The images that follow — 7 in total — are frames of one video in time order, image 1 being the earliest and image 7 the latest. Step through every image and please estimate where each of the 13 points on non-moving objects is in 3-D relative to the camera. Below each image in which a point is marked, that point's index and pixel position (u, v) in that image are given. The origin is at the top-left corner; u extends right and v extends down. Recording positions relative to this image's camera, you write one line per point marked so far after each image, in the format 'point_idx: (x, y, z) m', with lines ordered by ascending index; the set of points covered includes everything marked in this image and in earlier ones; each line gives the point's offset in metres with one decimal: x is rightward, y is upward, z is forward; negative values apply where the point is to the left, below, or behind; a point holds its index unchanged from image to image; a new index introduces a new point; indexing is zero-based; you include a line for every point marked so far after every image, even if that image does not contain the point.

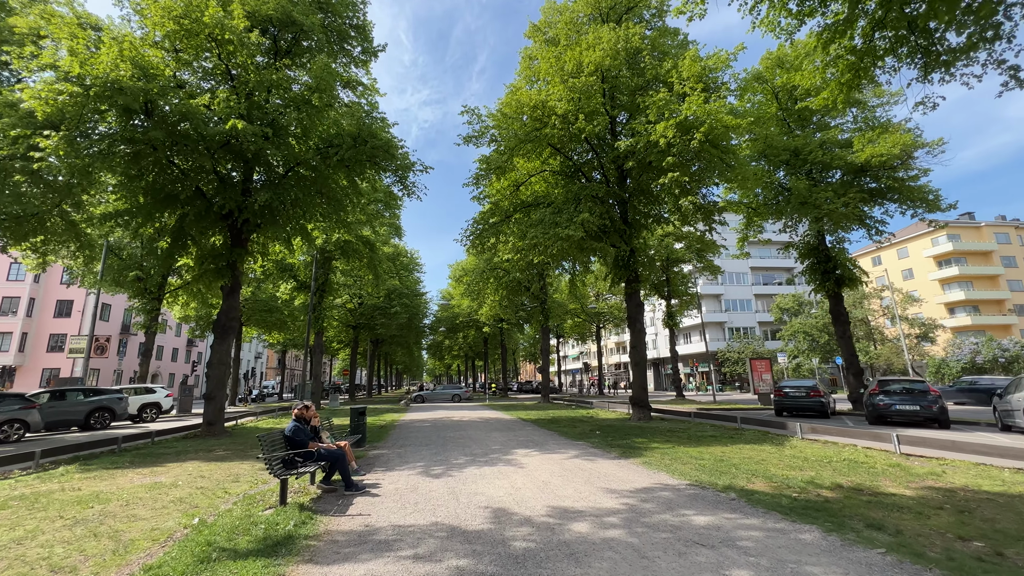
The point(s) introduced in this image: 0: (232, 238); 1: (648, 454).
0: (-9.8, +1.7, +15.6) m
1: (+2.7, -3.3, +8.9) m
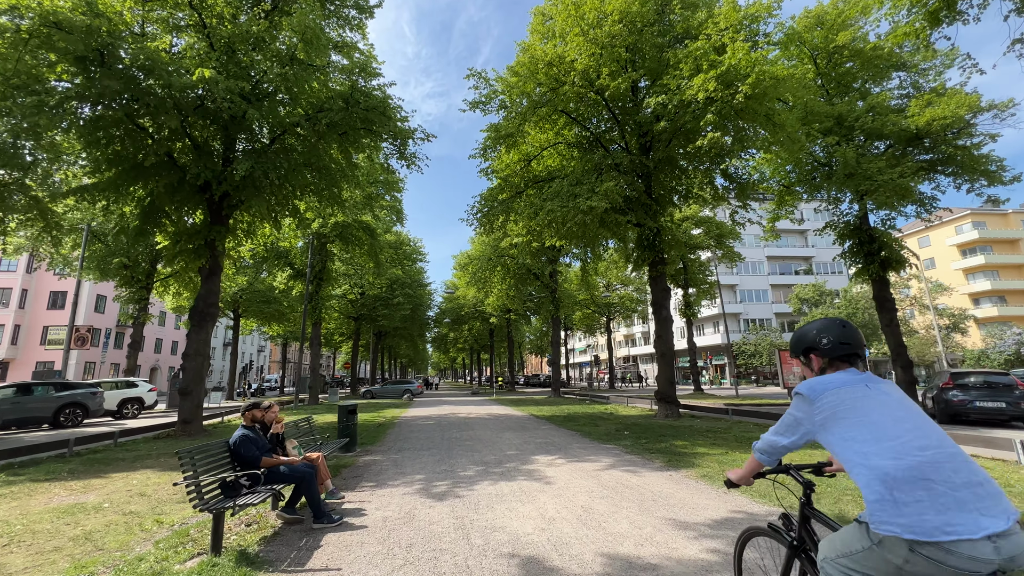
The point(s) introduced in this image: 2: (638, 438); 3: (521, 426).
0: (-9.4, +2.3, +14.0) m
1: (+3.0, -2.8, +7.2) m
2: (+2.8, -3.4, +10.0) m
3: (+0.2, -3.9, +12.7) m
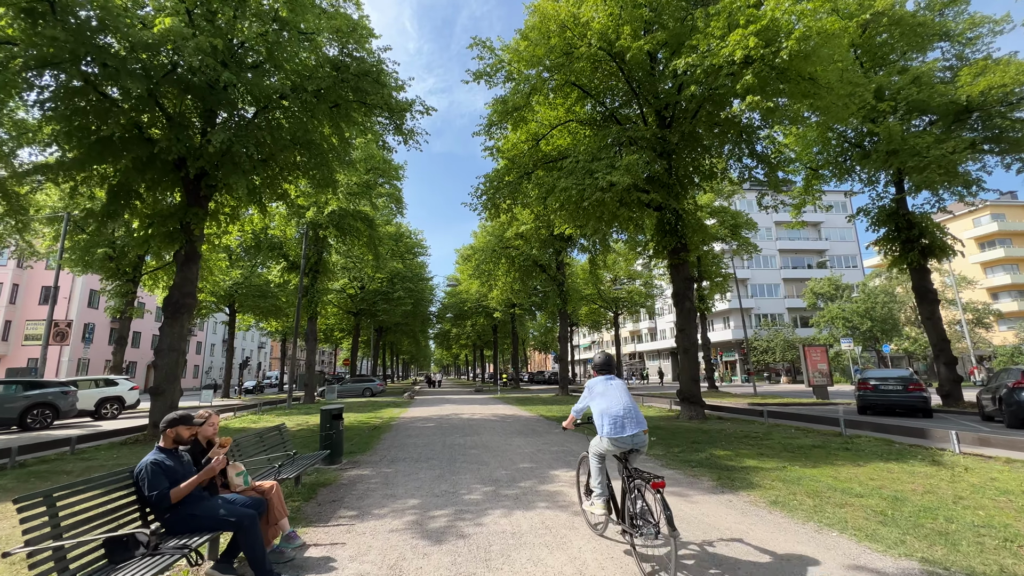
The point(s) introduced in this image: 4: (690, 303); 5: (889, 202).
0: (-9.1, +2.6, +12.7) m
1: (+3.2, -2.5, +5.9) m
2: (+3.0, -3.1, +8.6) m
3: (+0.5, -3.6, +11.4) m
4: (+5.5, -0.5, +14.1) m
5: (+14.2, +3.2, +16.9) m
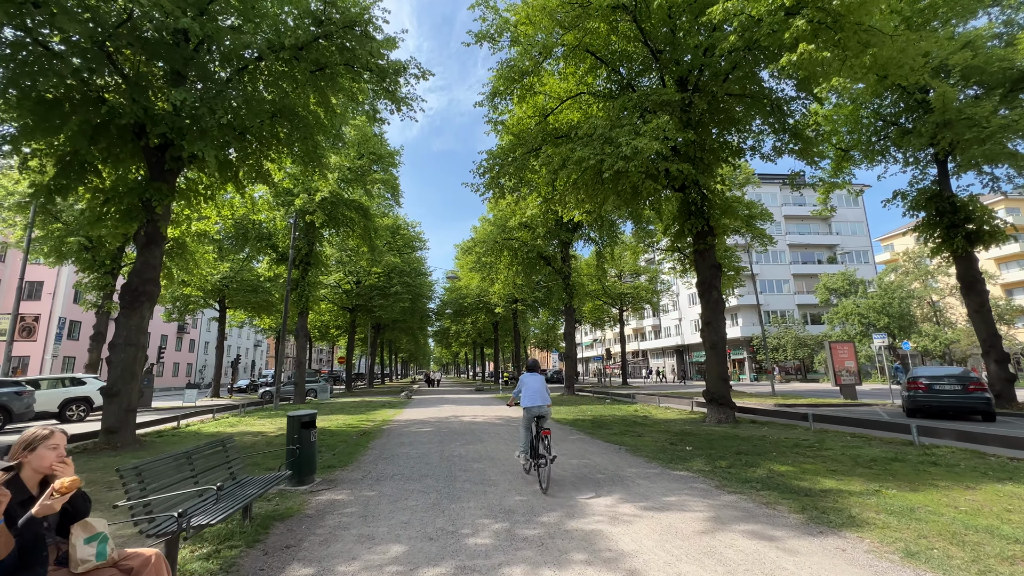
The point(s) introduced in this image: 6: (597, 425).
0: (-9.0, +2.9, +11.1) m
1: (+3.4, -2.2, +4.4) m
2: (+3.2, -2.7, +7.2) m
3: (+0.7, -3.3, +9.9) m
4: (+5.7, -0.2, +12.6) m
5: (+14.4, +3.6, +15.4) m
6: (+2.3, -3.7, +12.2) m
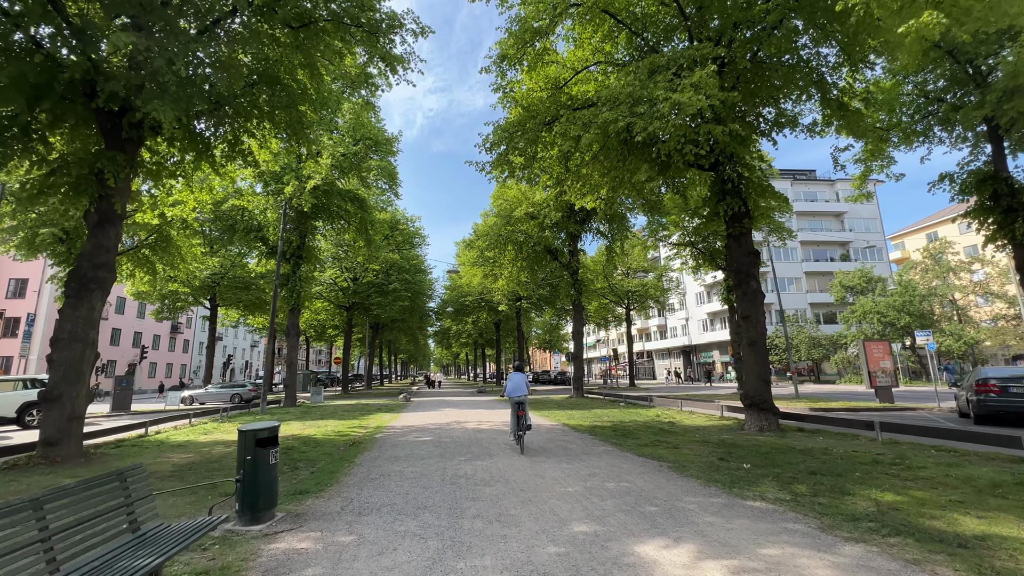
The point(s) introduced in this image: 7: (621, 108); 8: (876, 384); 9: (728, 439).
0: (-8.7, +3.2, +9.7) m
1: (+3.7, -1.9, +2.9) m
2: (+3.5, -2.5, +5.6) m
3: (+0.9, -3.0, +8.4) m
4: (+5.9, +0.1, +11.1) m
5: (+14.7, +3.8, +13.9) m
6: (+2.6, -3.5, +10.7) m
7: (+2.3, +3.7, +9.7) m
8: (+14.4, -3.8, +17.7) m
9: (+4.6, -3.2, +9.5) m
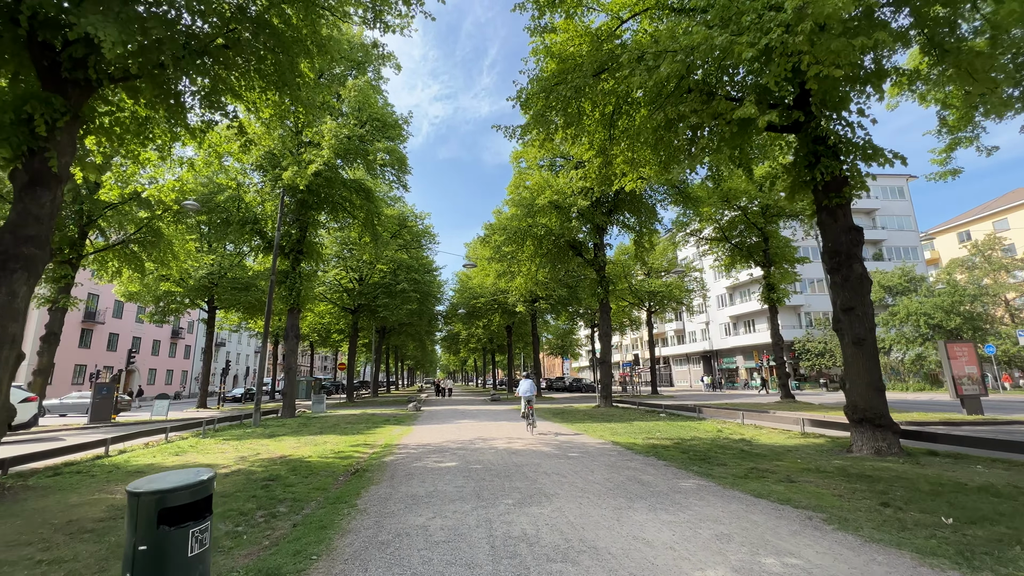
0: (-7.9, +3.5, +7.6) m
1: (+4.4, -1.5, +0.6) m
2: (+4.2, -2.1, +3.4) m
3: (+1.7, -2.7, +6.1) m
4: (+6.8, +0.4, +8.9) m
5: (+15.5, +4.1, +11.6) m
6: (+3.4, -3.1, +8.4) m
7: (+3.1, +4.0, +7.5) m
8: (+15.3, -3.5, +15.3) m
9: (+5.4, -2.9, +7.2) m
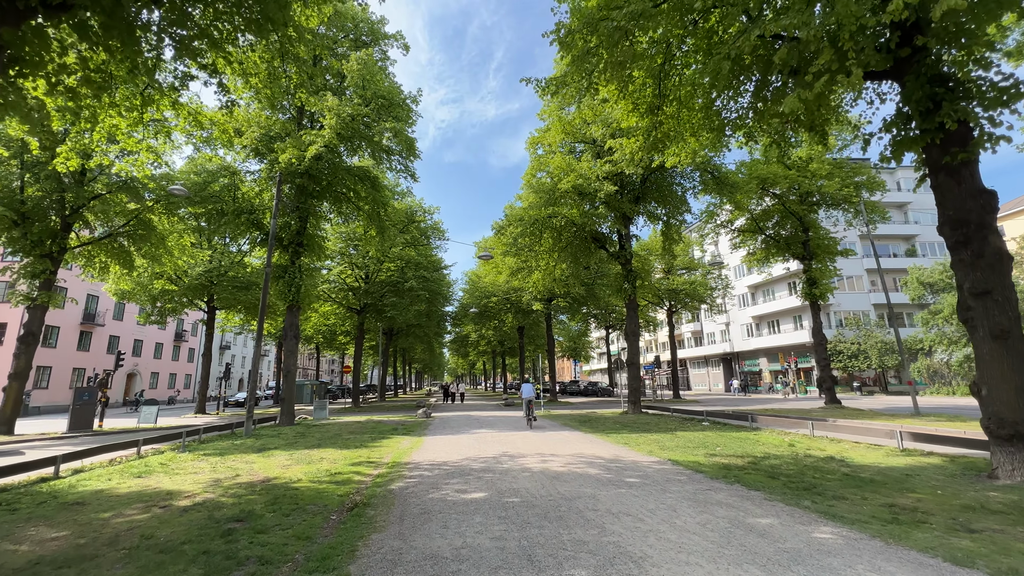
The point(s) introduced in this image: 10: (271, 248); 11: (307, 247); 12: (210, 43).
0: (-7.3, +3.8, +5.9) m
1: (+4.9, -1.1, -1.3) m
2: (+4.8, -1.7, +1.5) m
3: (+2.3, -2.4, +4.3) m
4: (+7.4, +0.7, +6.9) m
5: (+16.2, +4.5, +9.6) m
6: (+4.0, -2.8, +6.5) m
7: (+3.7, +4.3, +5.6) m
8: (+16.0, -3.2, +13.2) m
9: (+6.0, -2.5, +5.3) m
10: (-9.6, +1.6, +18.3) m
11: (-9.1, +1.8, +19.9) m
12: (-6.0, +4.7, +9.1) m
